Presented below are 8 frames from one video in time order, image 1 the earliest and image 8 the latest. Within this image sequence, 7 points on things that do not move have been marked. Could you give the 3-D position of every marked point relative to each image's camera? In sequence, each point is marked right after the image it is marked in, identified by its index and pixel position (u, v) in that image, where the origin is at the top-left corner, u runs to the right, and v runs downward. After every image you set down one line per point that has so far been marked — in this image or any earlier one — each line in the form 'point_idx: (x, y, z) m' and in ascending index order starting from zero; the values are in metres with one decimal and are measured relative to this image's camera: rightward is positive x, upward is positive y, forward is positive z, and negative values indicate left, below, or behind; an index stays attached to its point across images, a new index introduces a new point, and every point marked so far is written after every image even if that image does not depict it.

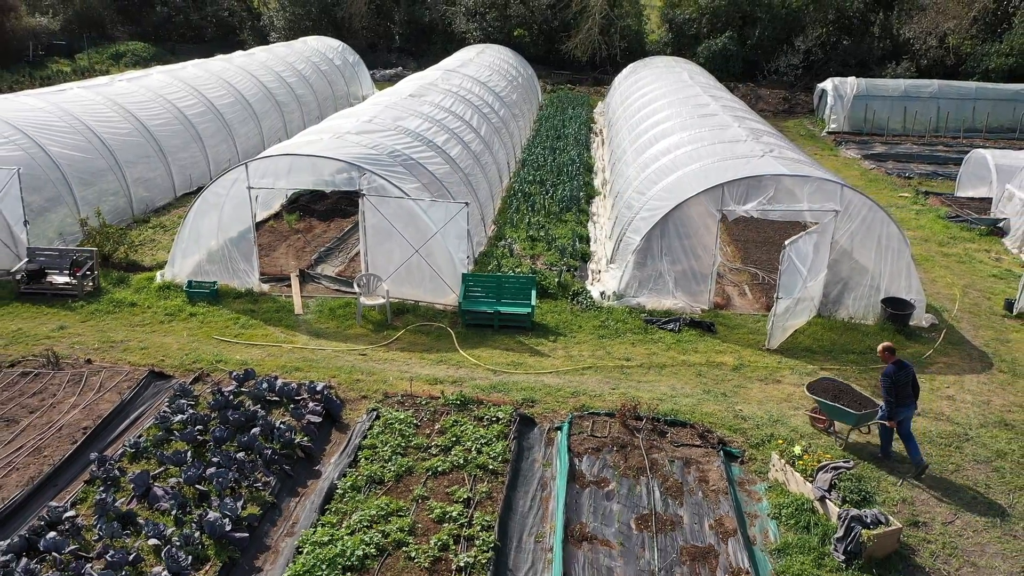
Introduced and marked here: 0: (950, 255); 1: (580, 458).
0: (+7.4, +0.6, +14.0) m
1: (+0.6, -1.5, +7.4) m
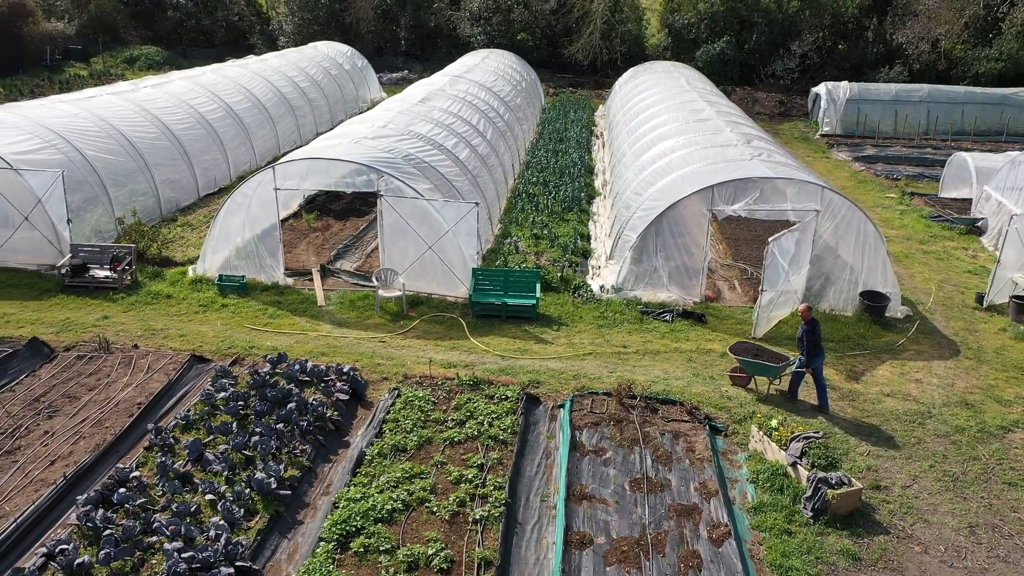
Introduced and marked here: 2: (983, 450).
0: (+7.5, +0.7, +14.9) m
1: (+0.7, -1.4, +8.3) m
2: (+4.8, -1.6, +8.5) m
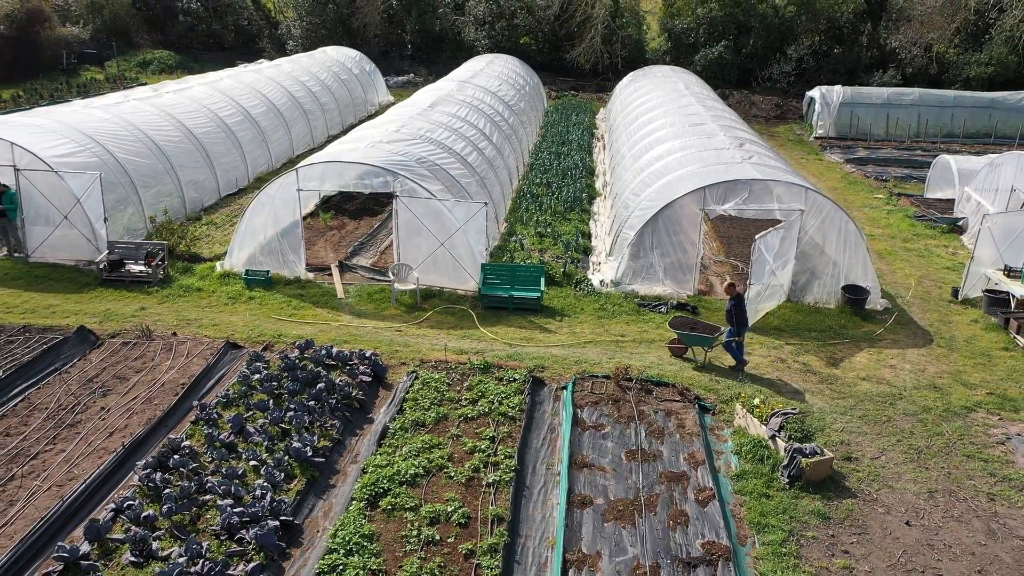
0: (+7.5, +0.7, +15.7) m
1: (+0.8, -1.3, +9.2) m
2: (+4.9, -1.6, +9.3) m
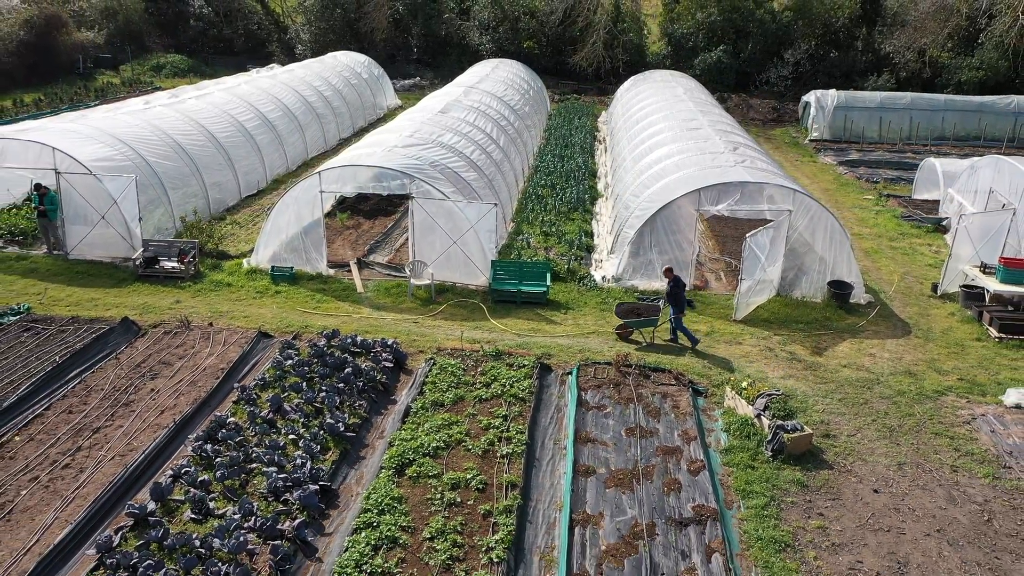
0: (+7.7, +0.8, +16.6) m
1: (+0.9, -1.3, +10.1) m
2: (+5.0, -1.5, +10.2) m
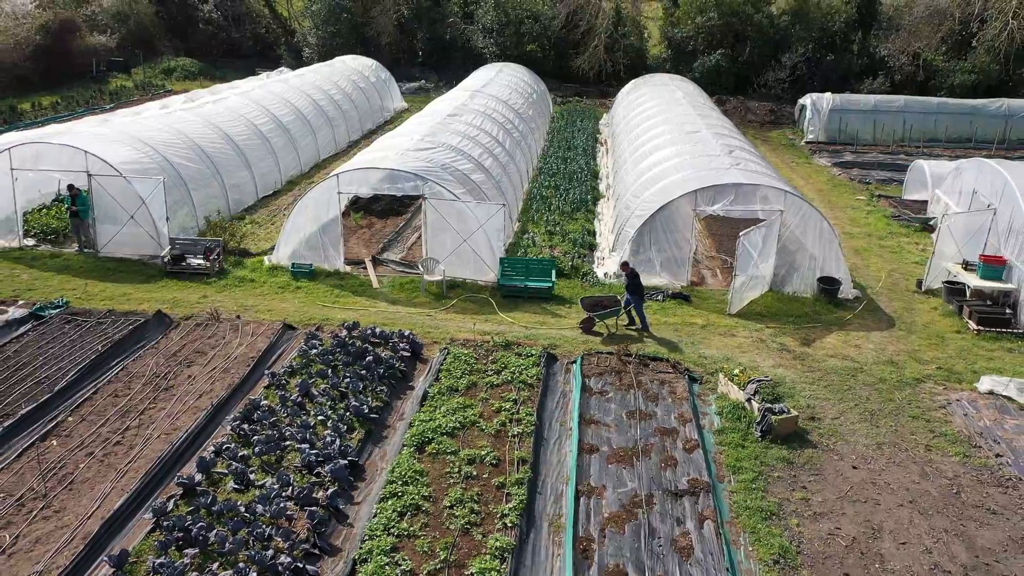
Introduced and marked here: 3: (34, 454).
0: (+7.8, +0.9, +17.4) m
1: (+1.0, -1.2, +10.9) m
2: (+5.1, -1.4, +11.0) m
3: (-5.0, -1.7, +8.6) m
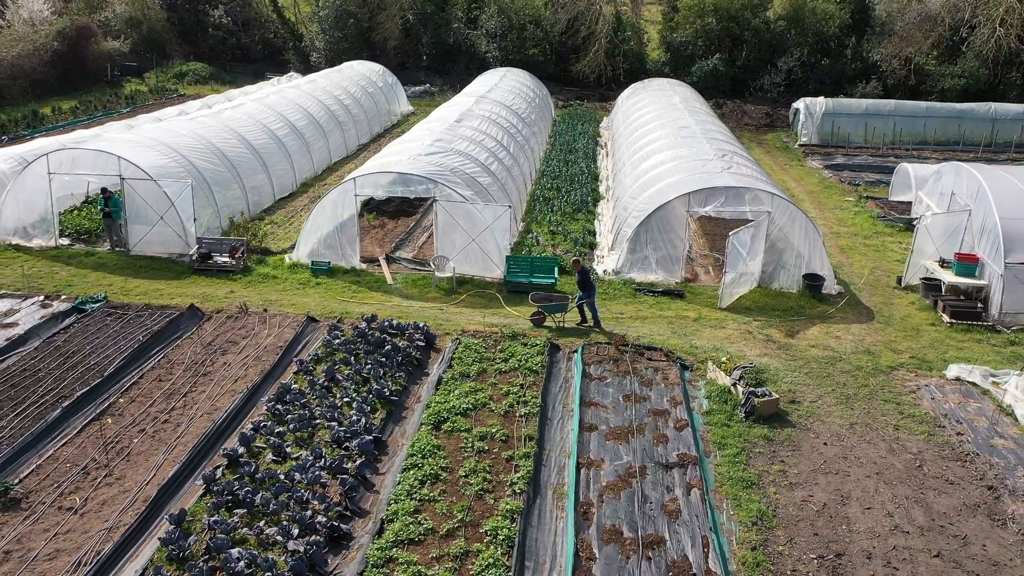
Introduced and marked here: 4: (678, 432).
0: (+7.9, +1.0, +18.4) m
1: (+1.1, -1.1, +11.9) m
2: (+5.2, -1.3, +12.0) m
3: (-4.9, -1.6, +9.7) m
4: (+2.0, -1.8, +10.2) m
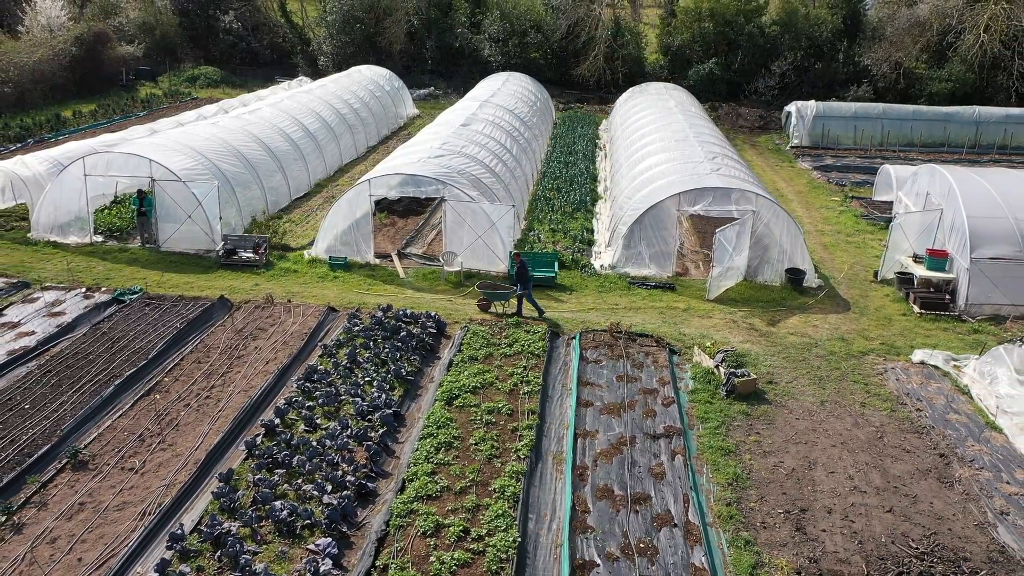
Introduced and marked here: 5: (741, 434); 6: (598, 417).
0: (+8.0, +1.1, +19.6) m
1: (+1.2, -1.0, +13.1) m
2: (+5.3, -1.2, +13.2) m
3: (-4.8, -1.5, +10.8) m
4: (+2.1, -1.6, +11.4) m
5: (+3.0, -1.9, +11.0) m
6: (+1.1, -1.7, +11.1) m
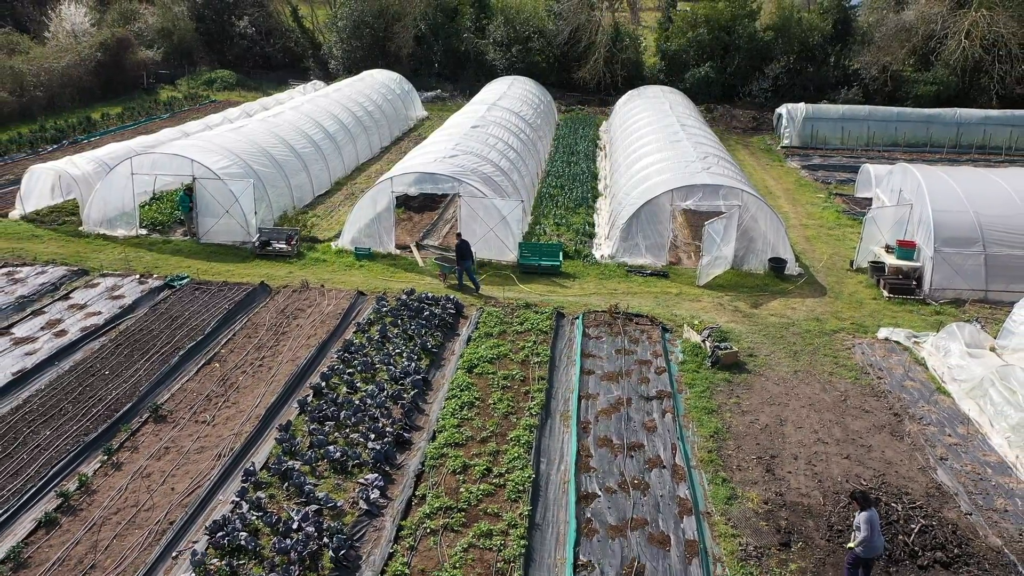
0: (+8.2, +1.4, +21.3) m
1: (+1.4, -0.7, +14.8) m
2: (+5.5, -0.9, +14.9) m
3: (-4.6, -1.3, +12.5) m
4: (+2.3, -1.4, +13.1) m
5: (+3.2, -1.7, +12.7) m
6: (+1.3, -1.5, +12.8) m
